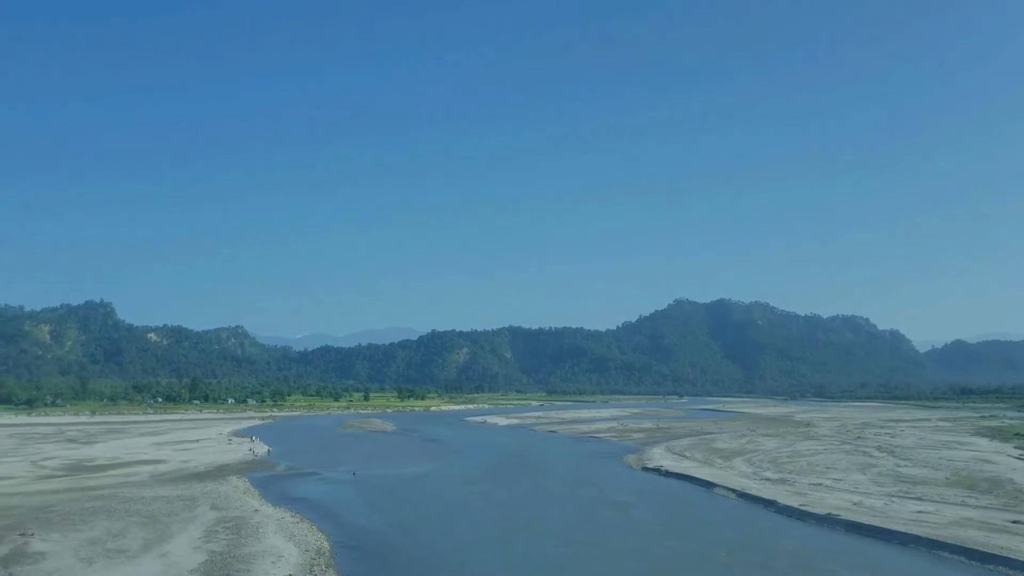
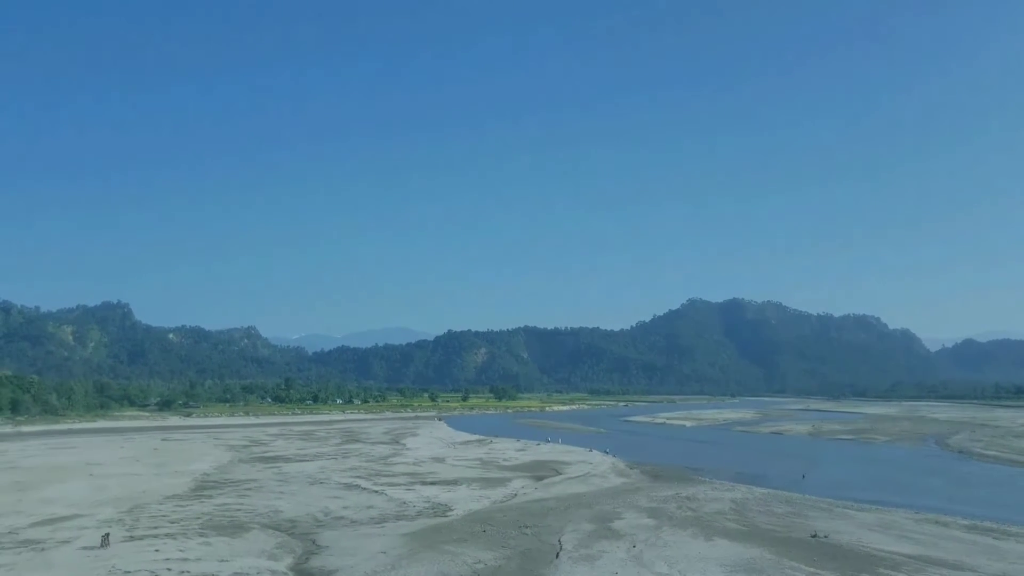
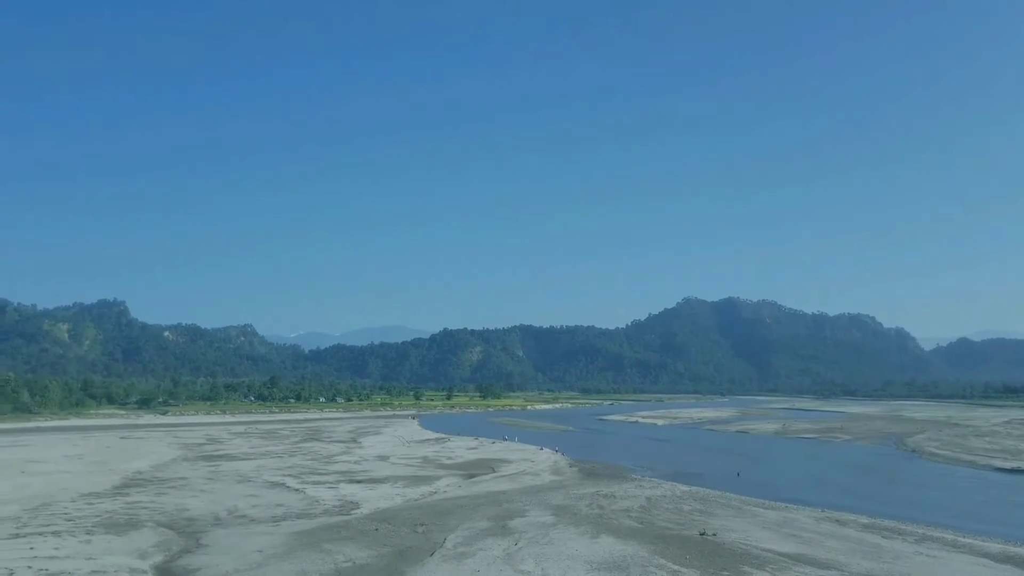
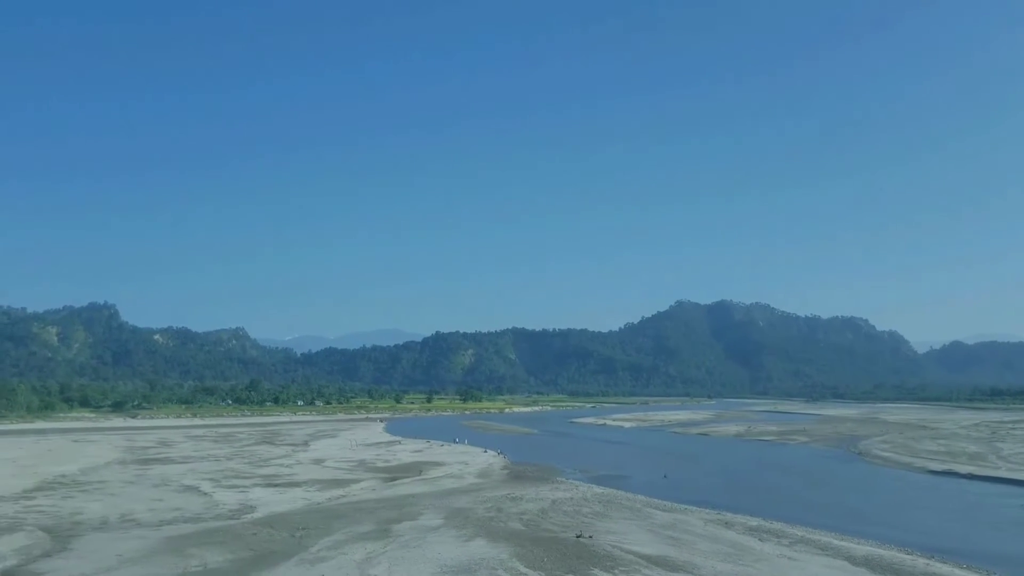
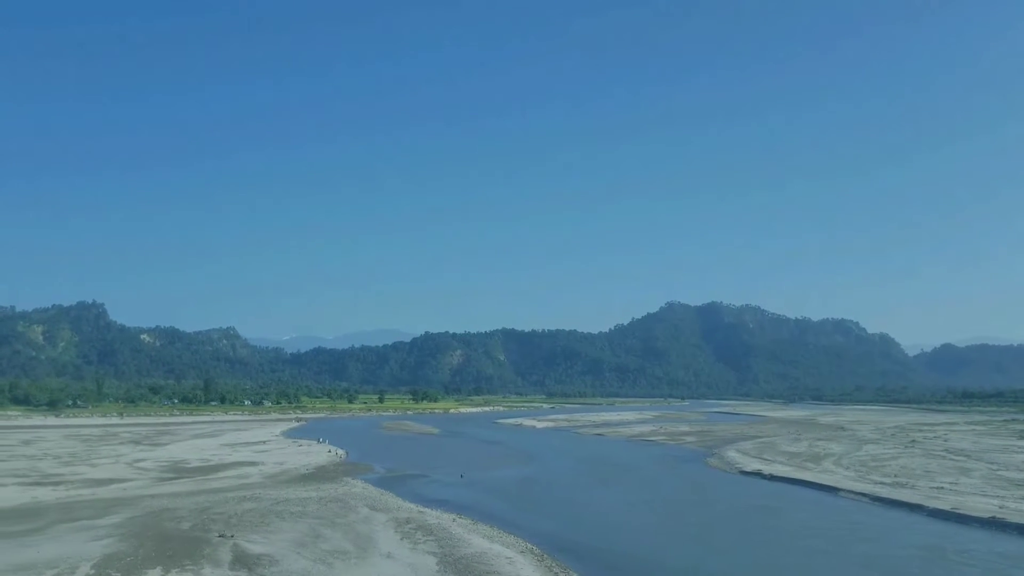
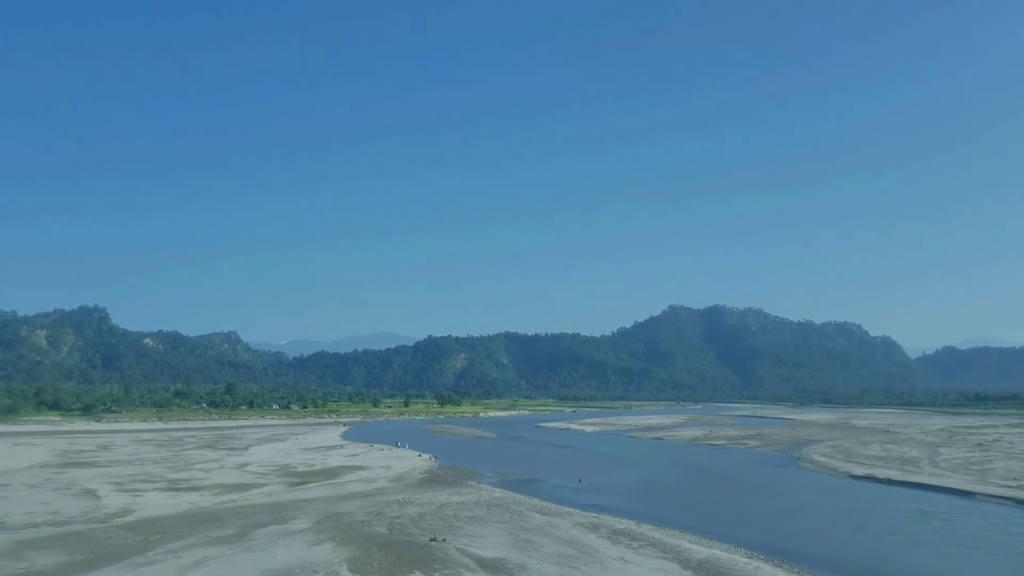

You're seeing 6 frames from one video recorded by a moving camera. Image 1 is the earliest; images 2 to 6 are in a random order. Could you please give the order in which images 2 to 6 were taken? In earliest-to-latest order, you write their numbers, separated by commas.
5, 6, 4, 3, 2
